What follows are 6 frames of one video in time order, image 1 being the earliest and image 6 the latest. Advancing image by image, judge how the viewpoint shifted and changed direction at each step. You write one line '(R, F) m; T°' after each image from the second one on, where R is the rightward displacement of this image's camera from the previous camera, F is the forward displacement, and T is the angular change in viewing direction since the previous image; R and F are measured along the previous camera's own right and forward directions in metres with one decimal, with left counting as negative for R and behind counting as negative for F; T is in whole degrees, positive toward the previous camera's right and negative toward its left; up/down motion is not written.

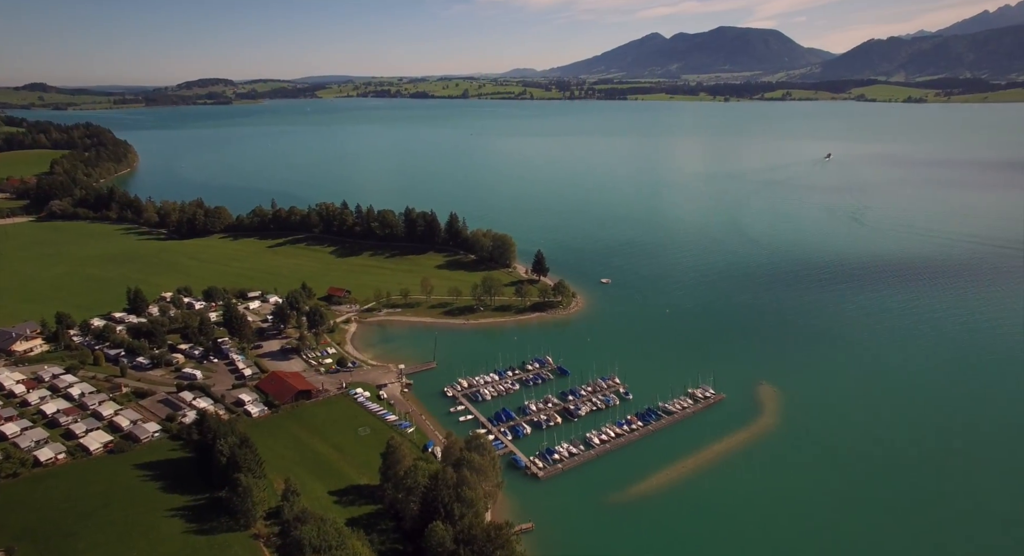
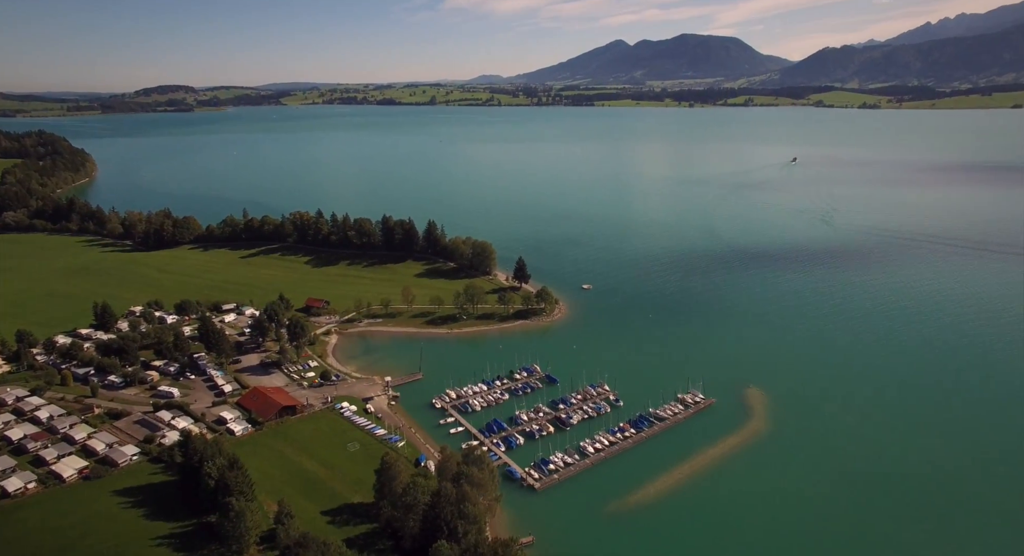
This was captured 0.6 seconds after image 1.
(-1.0, +0.5) m; +3°
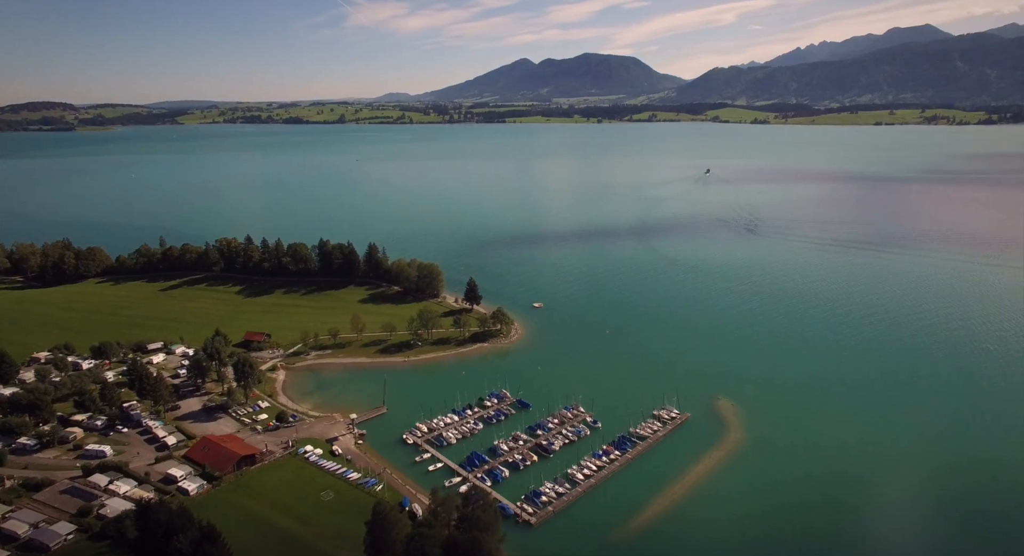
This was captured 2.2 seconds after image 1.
(-2.9, +1.6) m; +8°
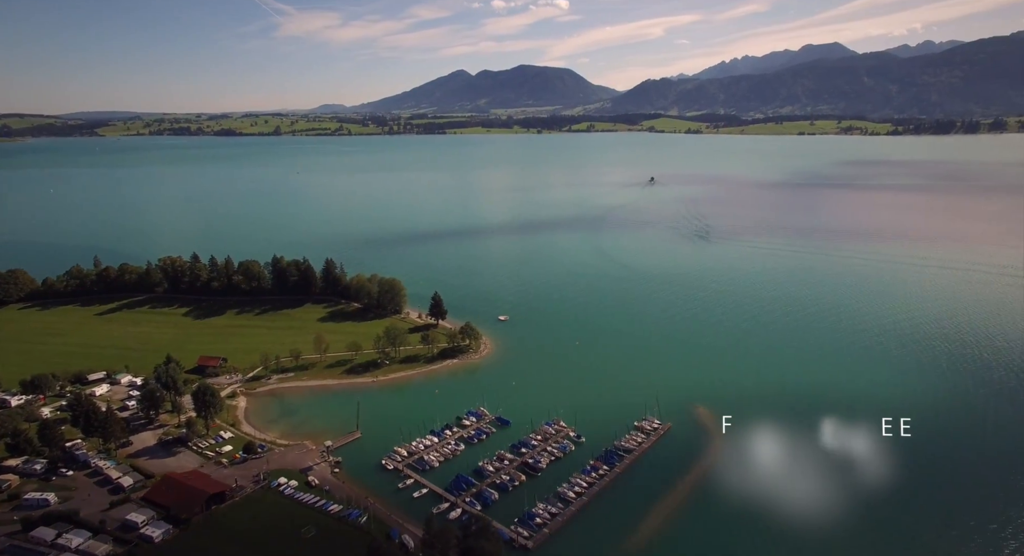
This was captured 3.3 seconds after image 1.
(-1.8, +1.0) m; +6°
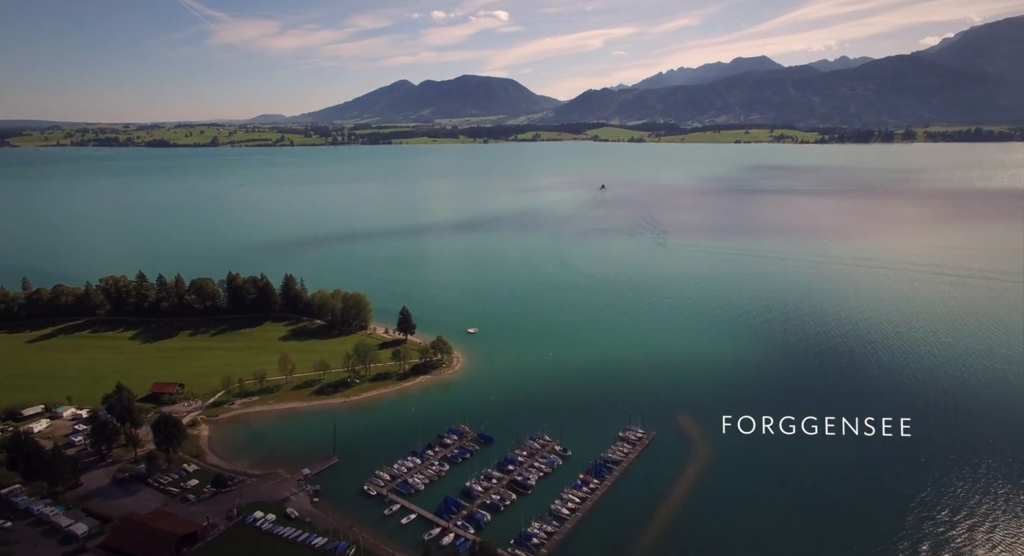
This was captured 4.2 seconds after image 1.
(-1.6, +0.9) m; +5°
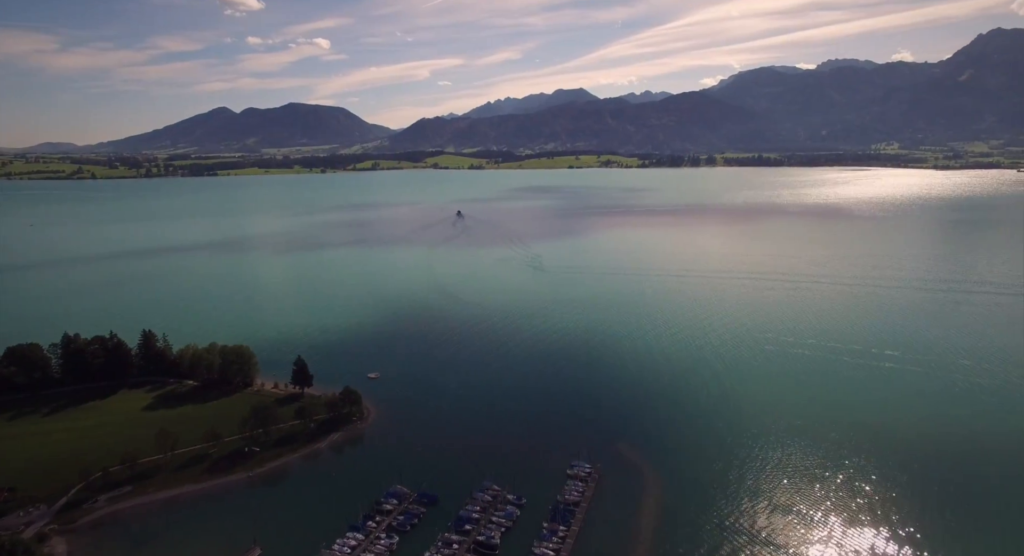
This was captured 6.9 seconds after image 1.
(-4.2, +2.9) m; +15°
